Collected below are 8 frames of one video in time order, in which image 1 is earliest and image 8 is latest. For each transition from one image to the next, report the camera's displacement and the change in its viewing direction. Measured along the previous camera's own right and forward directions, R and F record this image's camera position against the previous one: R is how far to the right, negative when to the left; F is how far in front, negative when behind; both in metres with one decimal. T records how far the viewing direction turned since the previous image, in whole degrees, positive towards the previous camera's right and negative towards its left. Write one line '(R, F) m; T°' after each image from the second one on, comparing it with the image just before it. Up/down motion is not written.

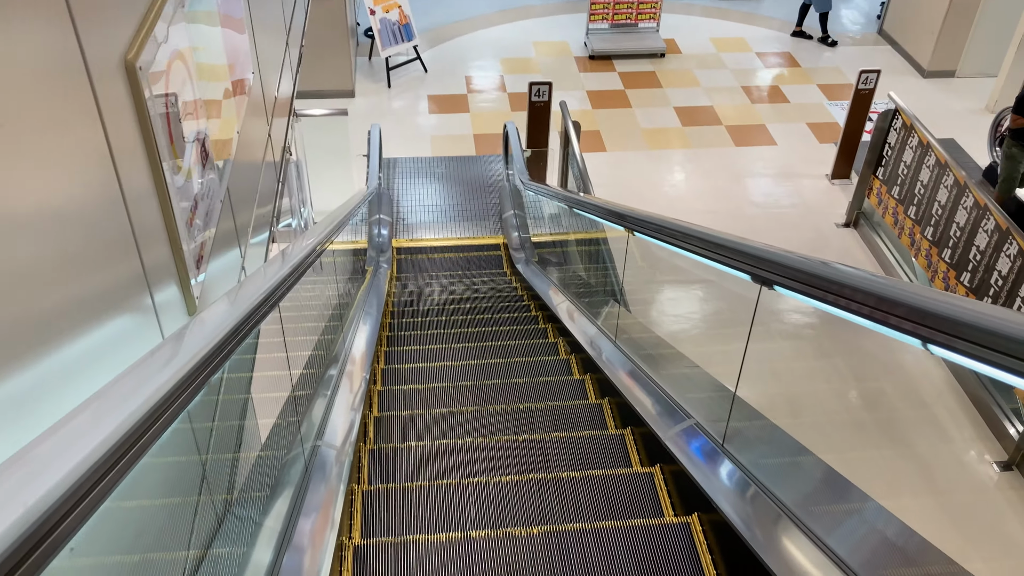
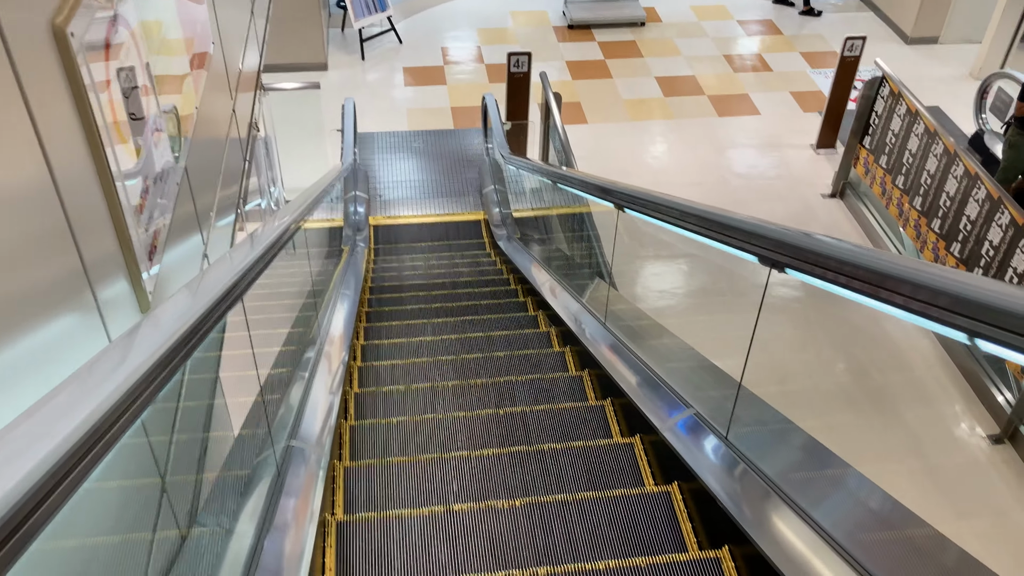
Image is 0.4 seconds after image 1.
(0.0, +0.1) m; +2°
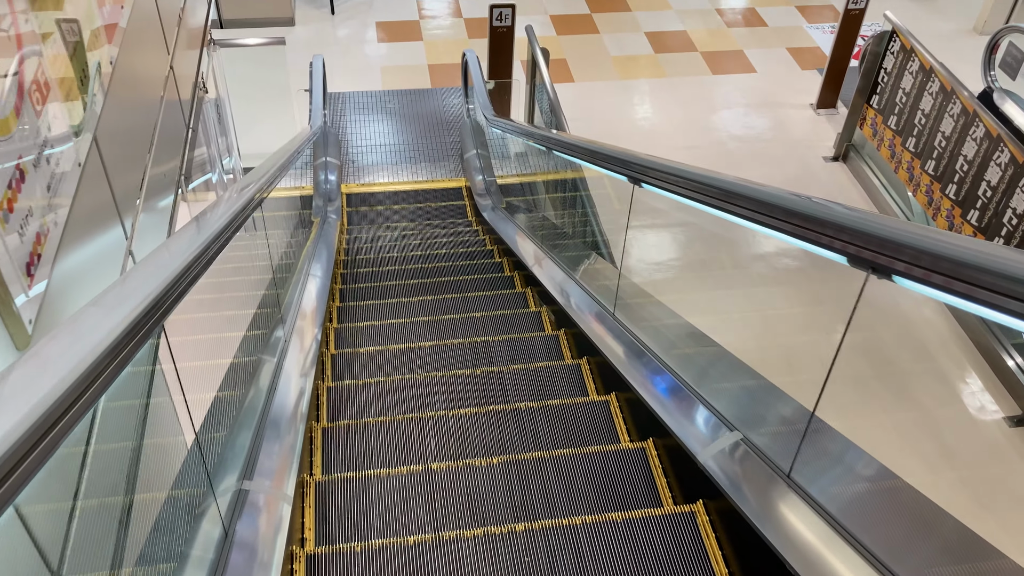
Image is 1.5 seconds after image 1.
(0.0, +0.3) m; +2°
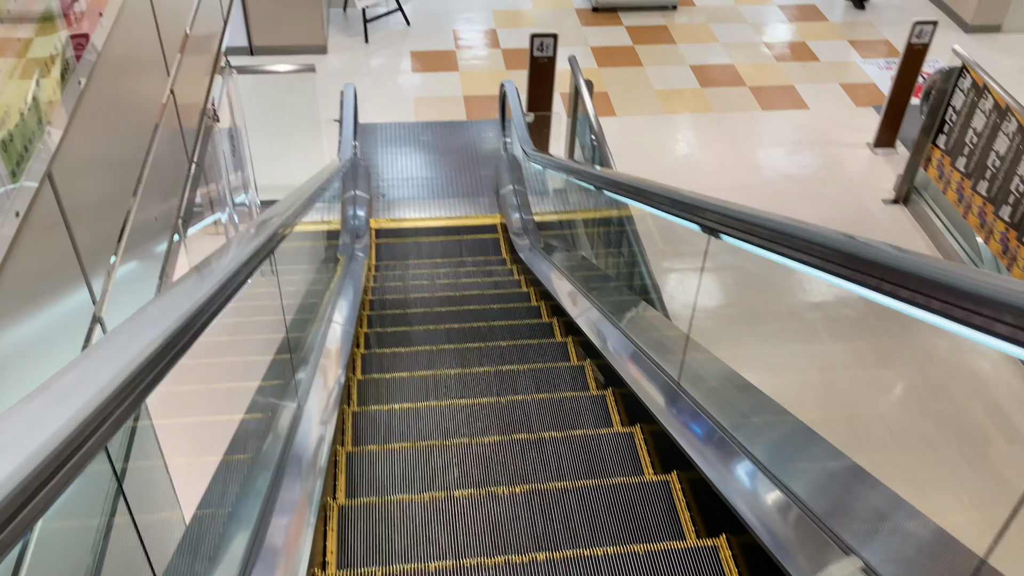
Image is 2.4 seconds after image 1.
(0.0, +0.2) m; -2°
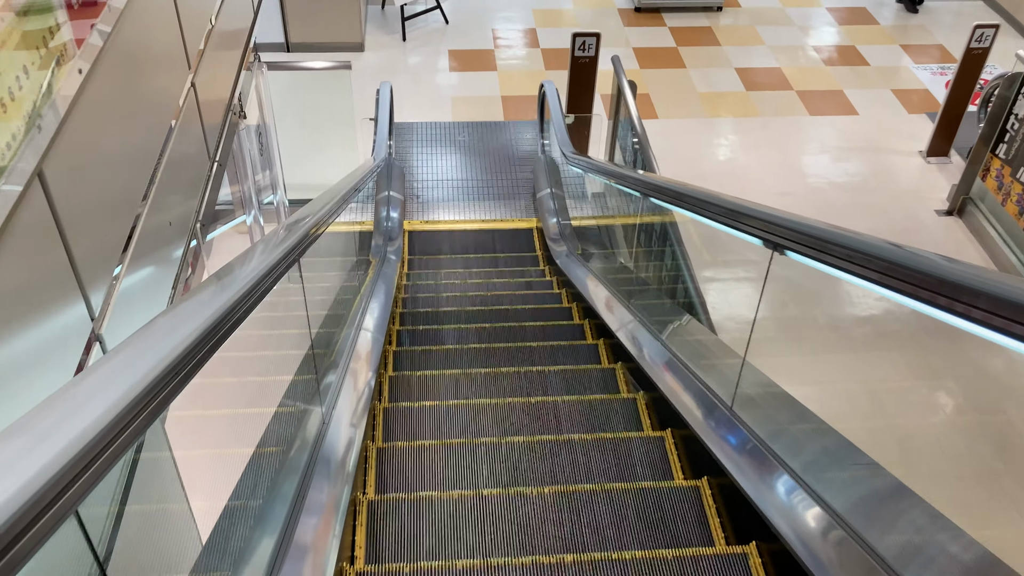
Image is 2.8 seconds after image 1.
(0.0, +0.1) m; -2°
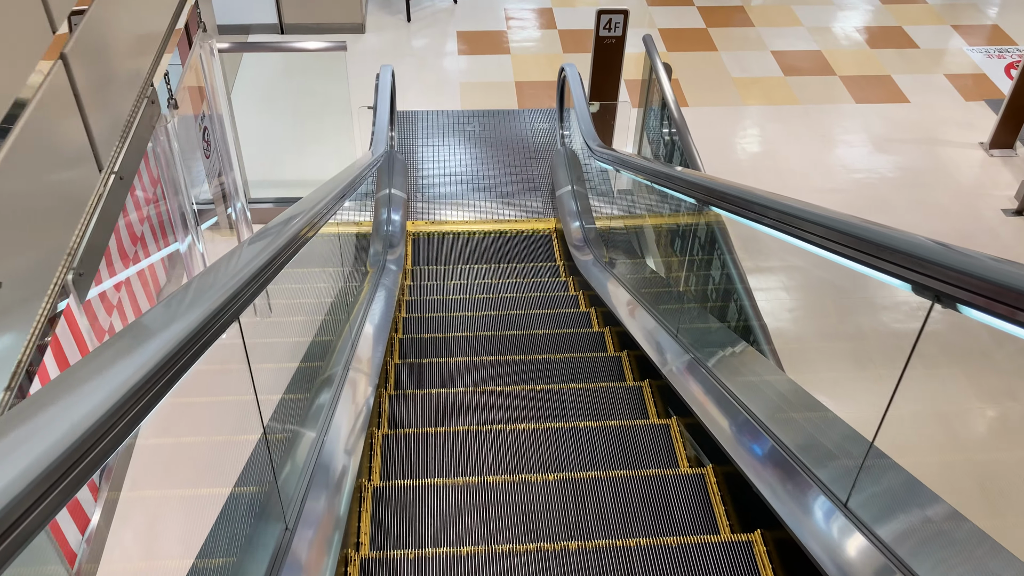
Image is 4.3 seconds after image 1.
(0.0, +0.4) m; -1°
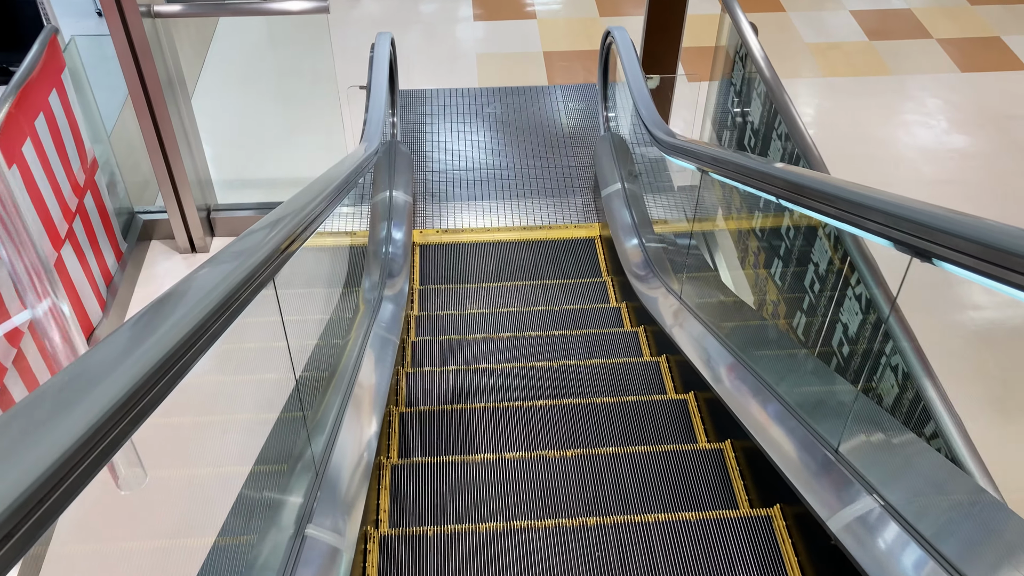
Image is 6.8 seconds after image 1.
(-0.1, +0.7) m; -1°
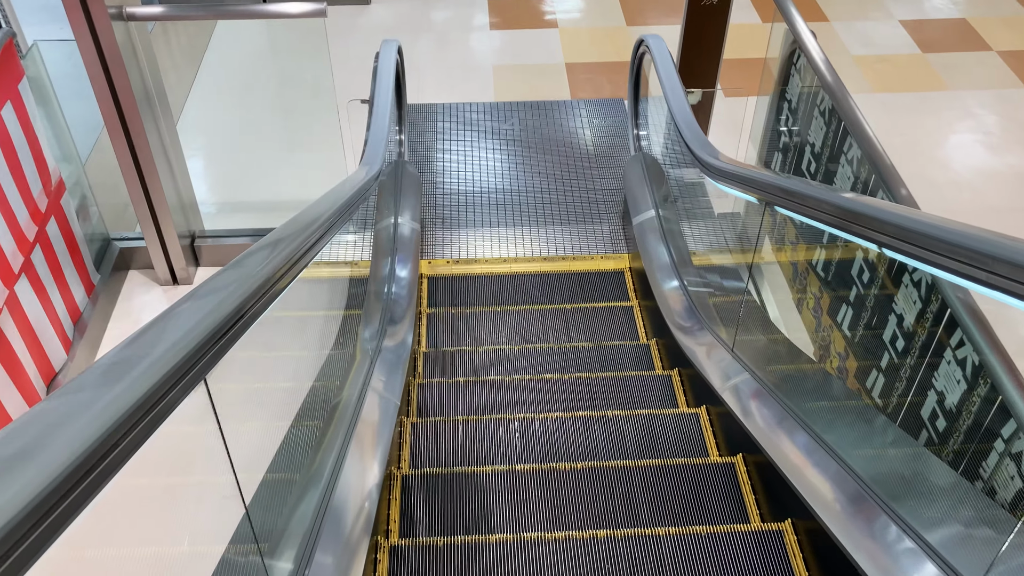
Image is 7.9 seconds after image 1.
(0.0, +0.3) m; -1°
